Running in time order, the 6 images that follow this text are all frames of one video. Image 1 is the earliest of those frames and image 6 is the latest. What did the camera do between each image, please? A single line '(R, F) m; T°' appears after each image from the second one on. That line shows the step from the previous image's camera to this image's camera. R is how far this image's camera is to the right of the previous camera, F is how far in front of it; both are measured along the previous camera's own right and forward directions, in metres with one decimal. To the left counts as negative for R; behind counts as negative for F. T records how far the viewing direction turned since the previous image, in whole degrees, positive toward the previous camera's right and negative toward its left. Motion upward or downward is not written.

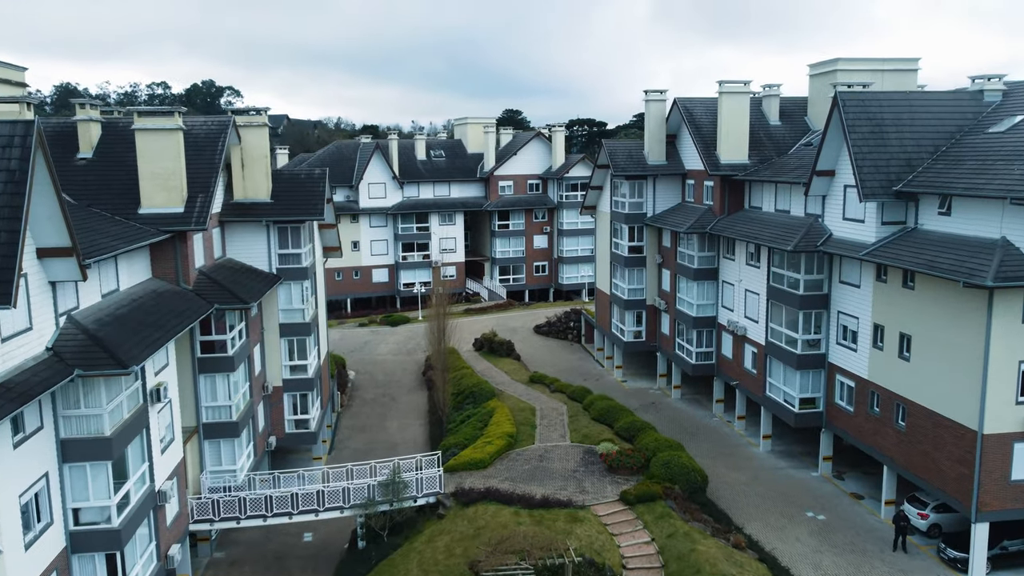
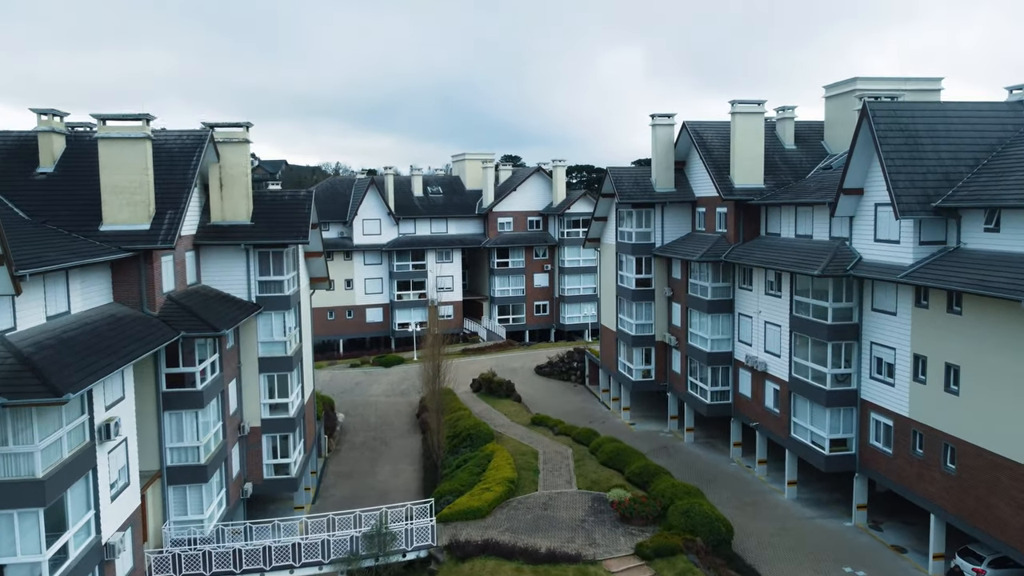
(-0.1, +2.0) m; 0°
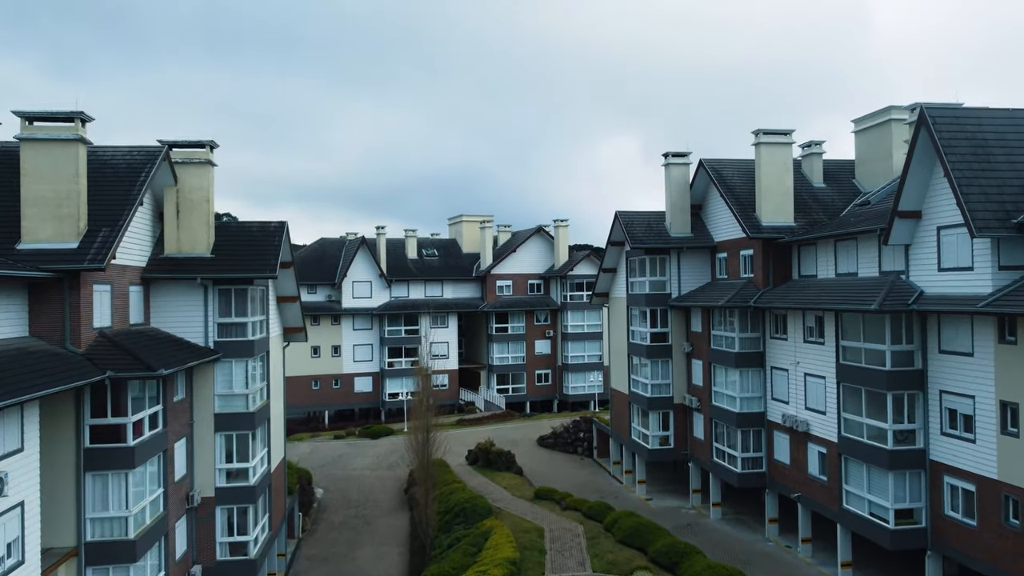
(-0.1, +3.2) m; 0°
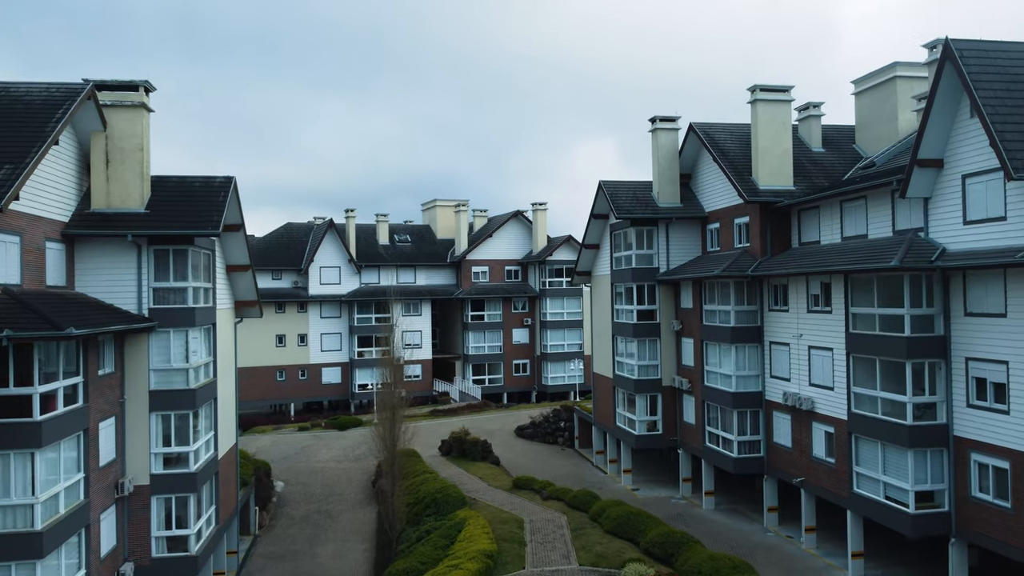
(0.0, +2.1) m; +2°
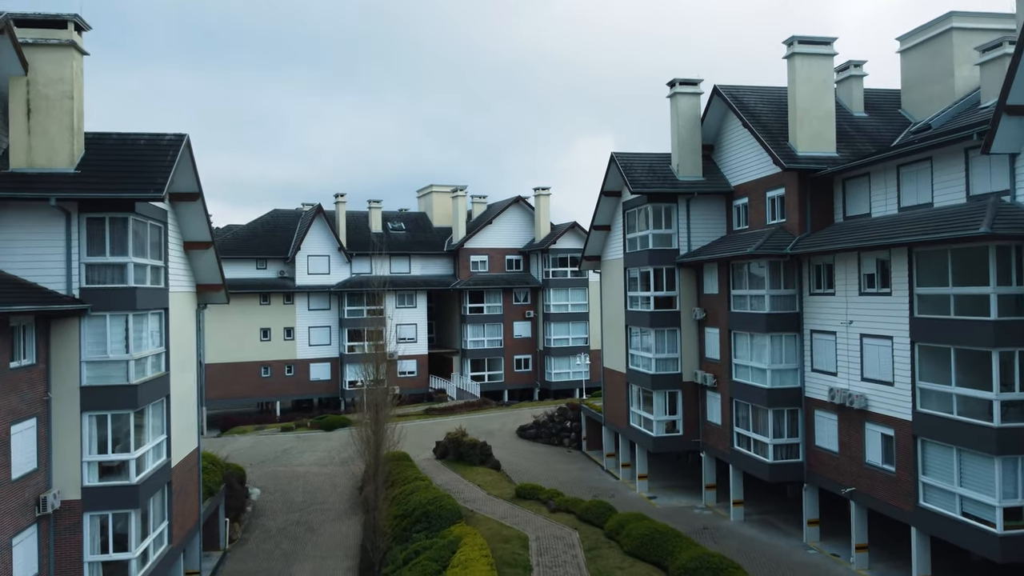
(-0.1, +2.9) m; 0°
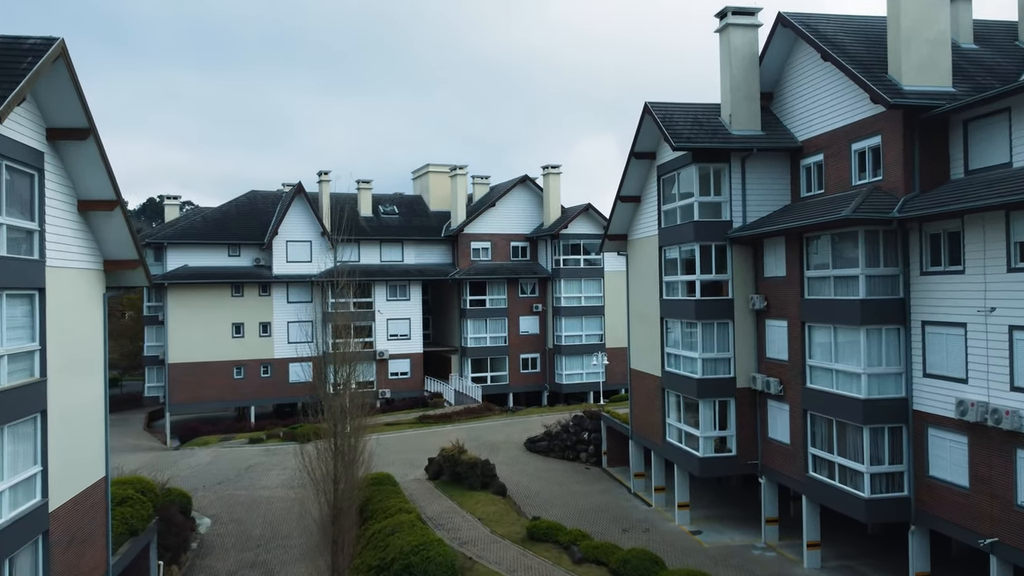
(-0.2, +4.8) m; 0°
